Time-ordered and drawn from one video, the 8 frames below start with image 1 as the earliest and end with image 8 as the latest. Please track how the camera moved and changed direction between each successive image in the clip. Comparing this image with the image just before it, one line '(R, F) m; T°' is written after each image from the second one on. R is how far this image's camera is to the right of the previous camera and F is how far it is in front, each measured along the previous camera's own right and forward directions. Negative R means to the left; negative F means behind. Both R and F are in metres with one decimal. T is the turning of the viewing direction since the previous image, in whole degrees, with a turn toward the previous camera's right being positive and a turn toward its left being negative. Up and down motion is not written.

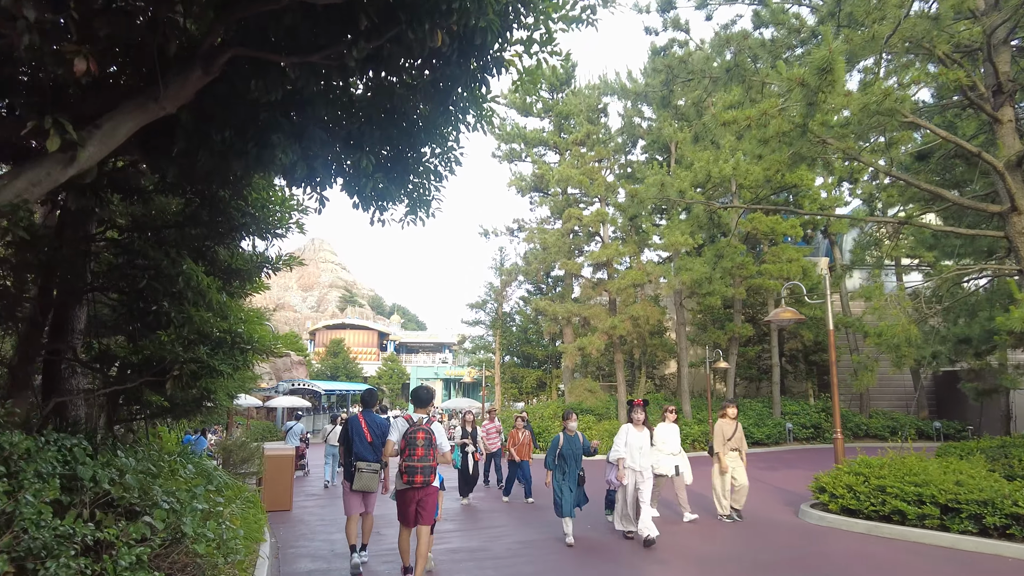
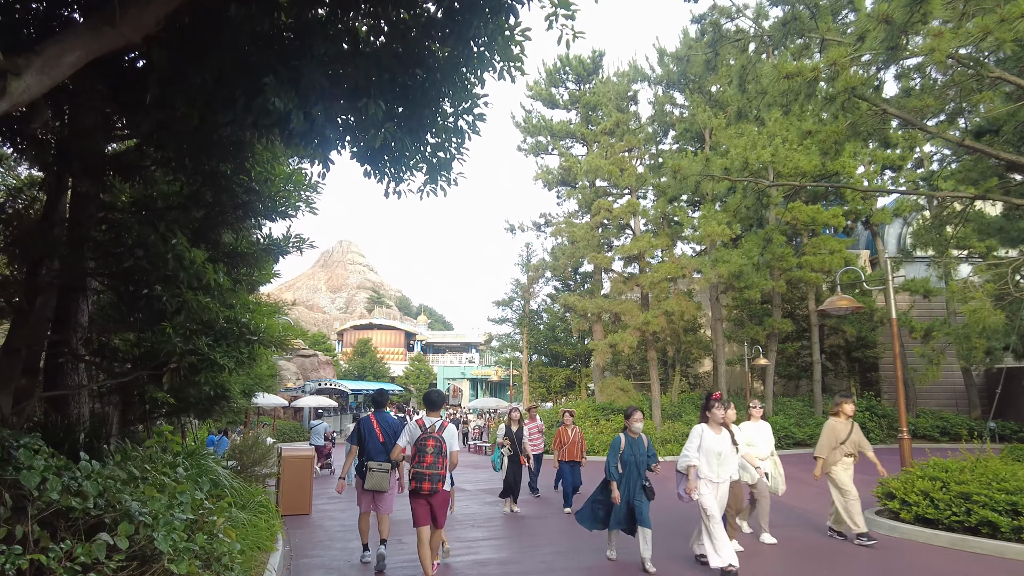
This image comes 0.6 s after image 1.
(-0.1, +0.7) m; -2°
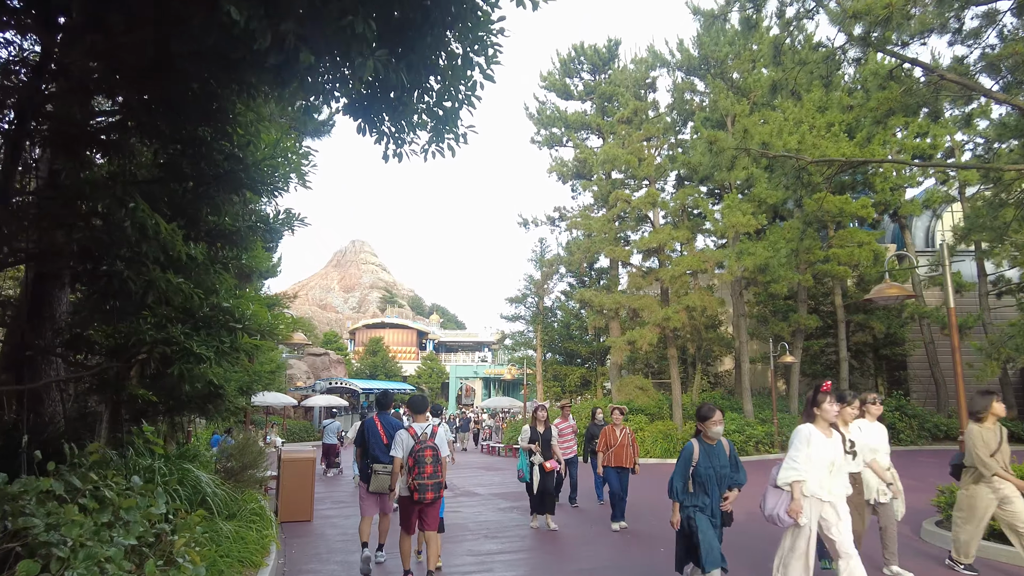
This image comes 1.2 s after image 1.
(-0.1, +0.8) m; -1°
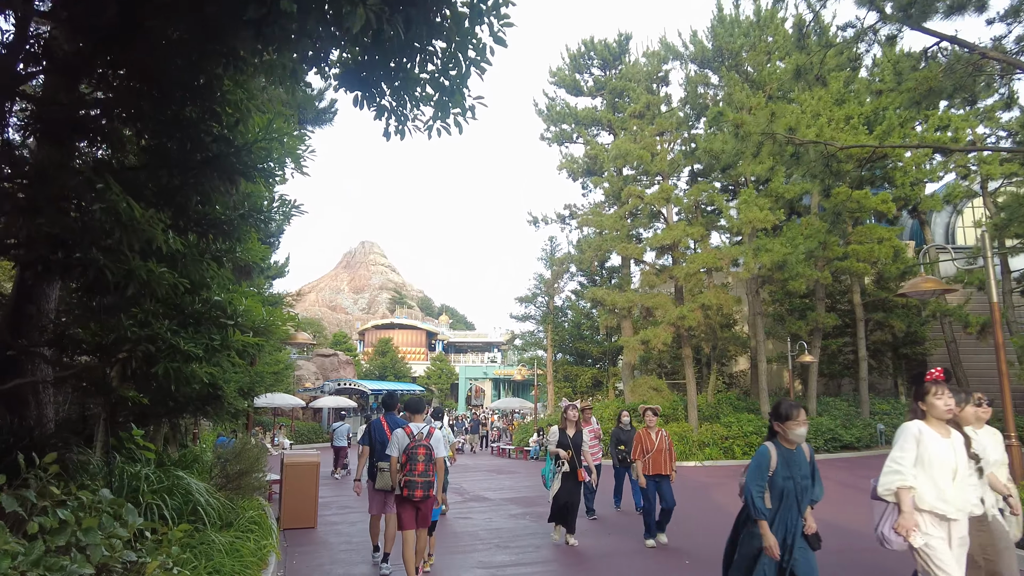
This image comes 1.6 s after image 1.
(0.0, +0.4) m; -1°
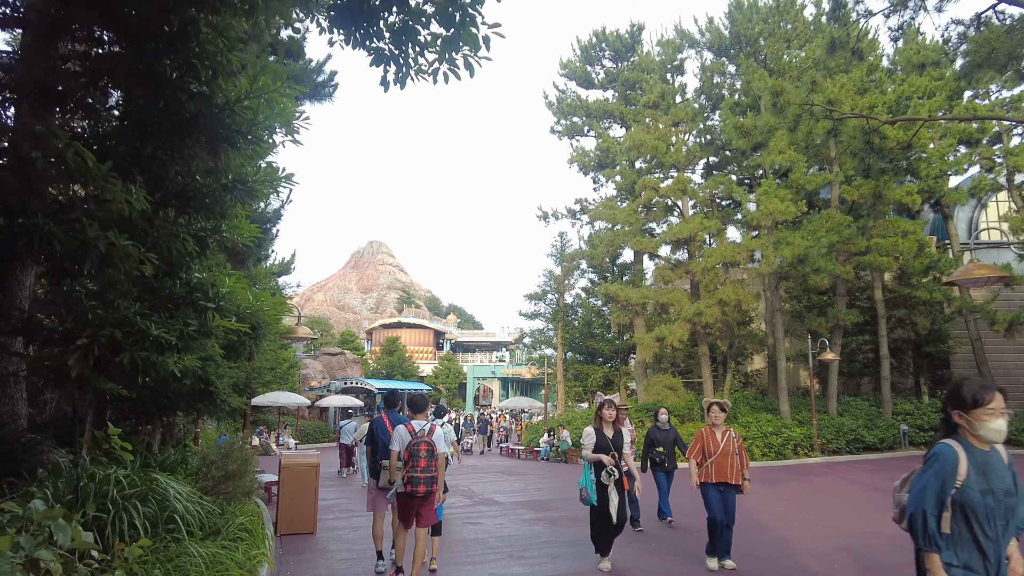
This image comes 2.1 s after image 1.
(-0.1, +0.6) m; -1°
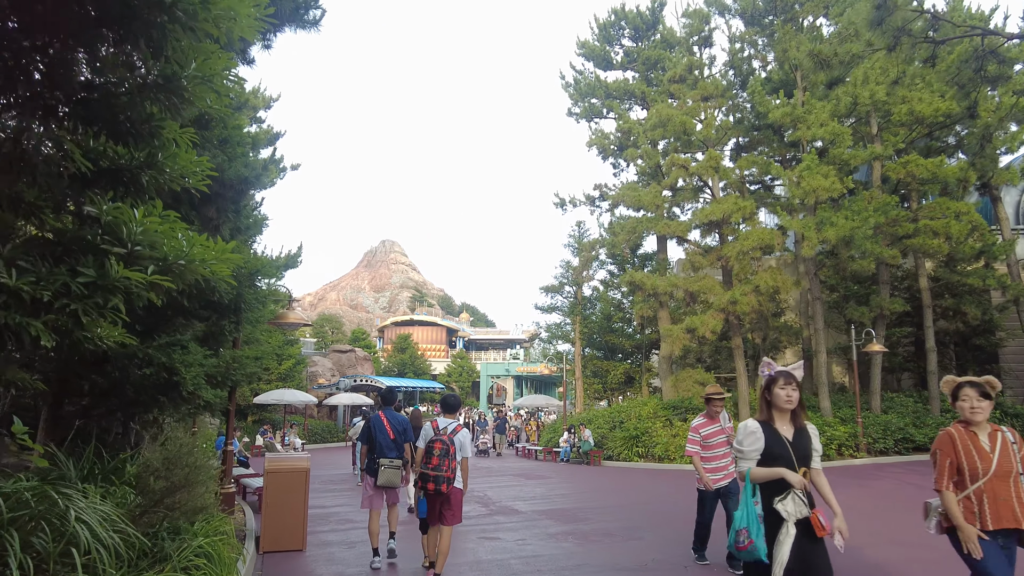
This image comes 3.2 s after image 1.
(-0.1, +1.4) m; -1°
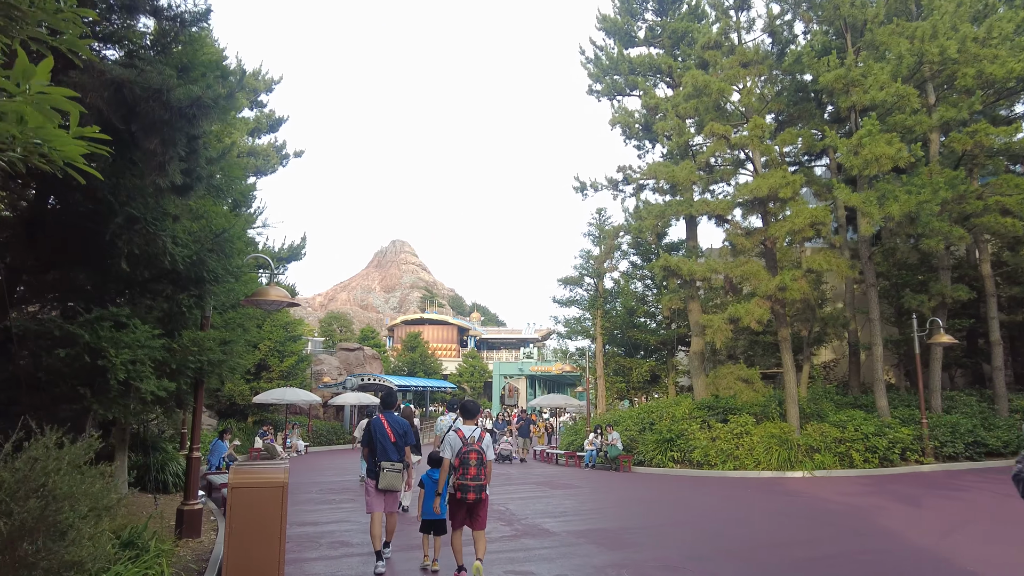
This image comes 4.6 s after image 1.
(-0.2, +1.8) m; -1°
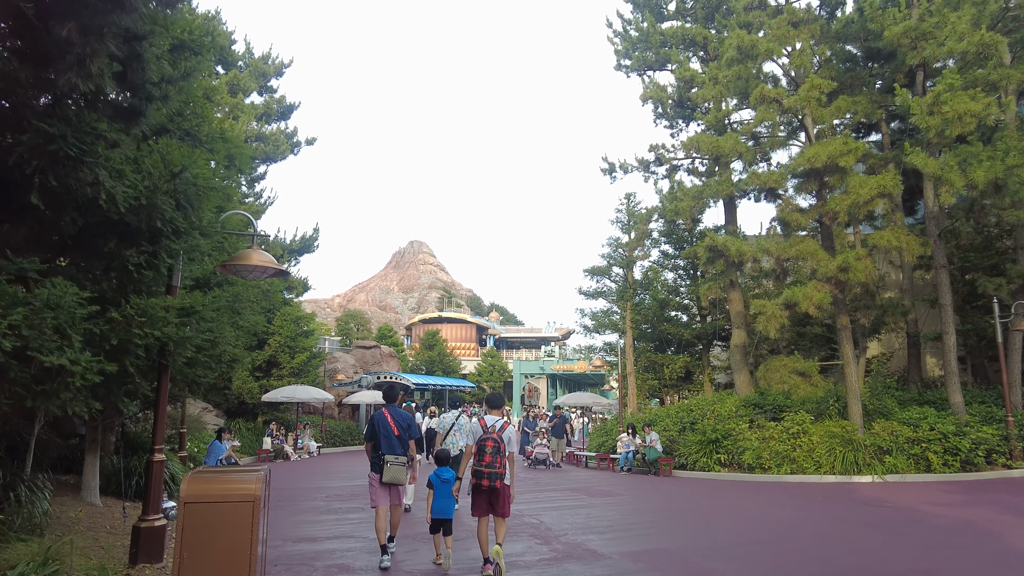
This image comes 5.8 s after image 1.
(-0.2, +1.6) m; -2°
